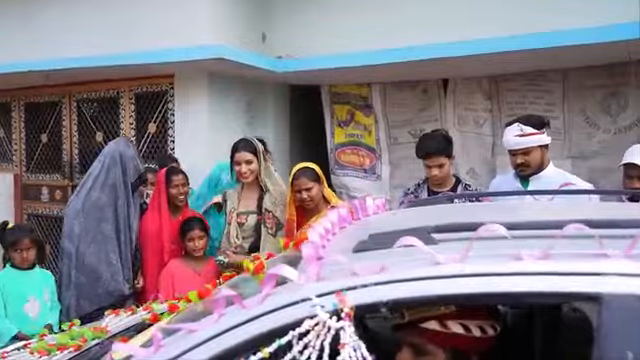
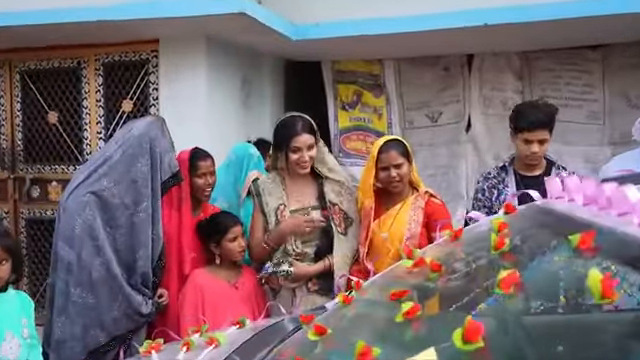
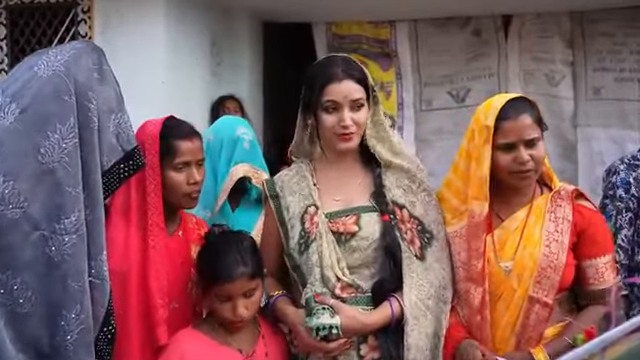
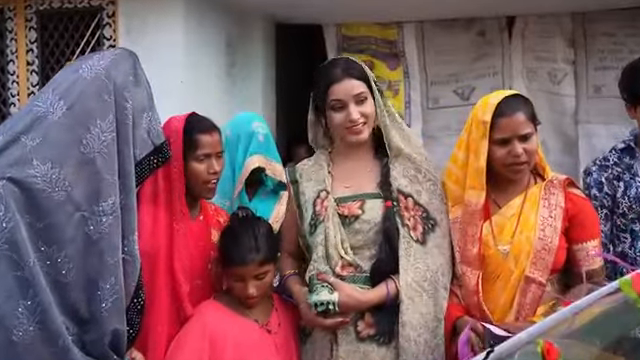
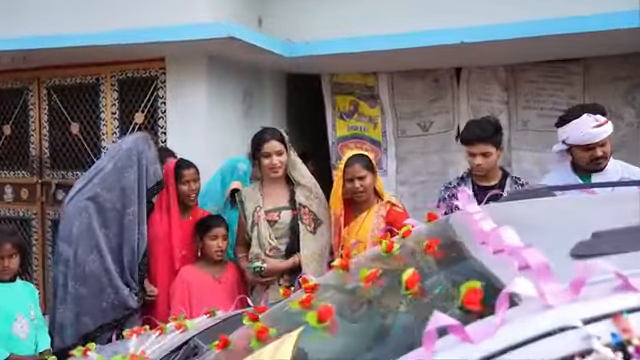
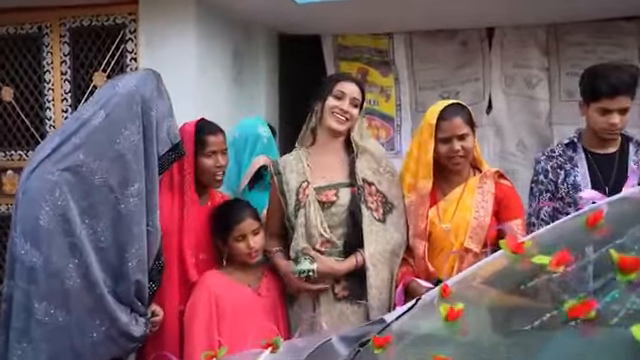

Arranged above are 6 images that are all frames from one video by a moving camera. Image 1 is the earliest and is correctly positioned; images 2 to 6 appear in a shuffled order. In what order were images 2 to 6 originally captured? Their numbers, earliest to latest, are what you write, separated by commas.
5, 2, 6, 4, 3
